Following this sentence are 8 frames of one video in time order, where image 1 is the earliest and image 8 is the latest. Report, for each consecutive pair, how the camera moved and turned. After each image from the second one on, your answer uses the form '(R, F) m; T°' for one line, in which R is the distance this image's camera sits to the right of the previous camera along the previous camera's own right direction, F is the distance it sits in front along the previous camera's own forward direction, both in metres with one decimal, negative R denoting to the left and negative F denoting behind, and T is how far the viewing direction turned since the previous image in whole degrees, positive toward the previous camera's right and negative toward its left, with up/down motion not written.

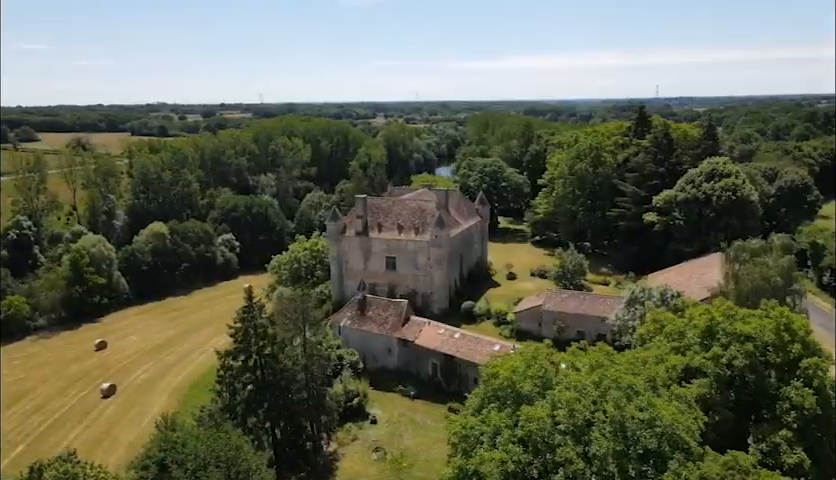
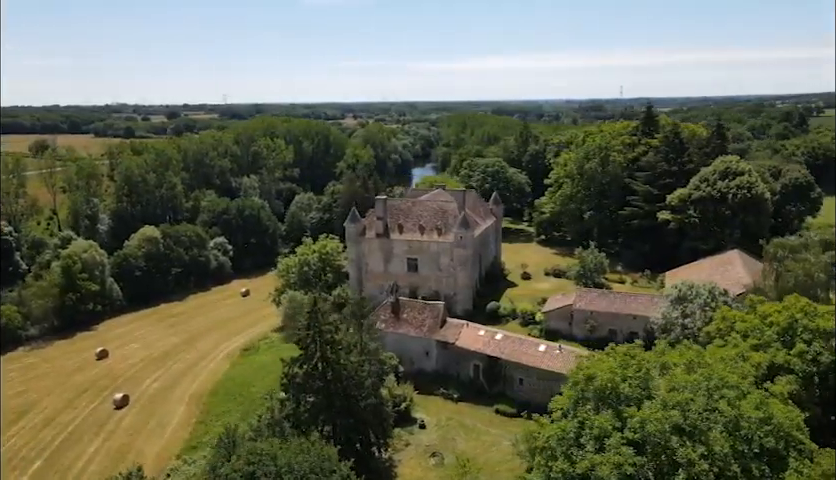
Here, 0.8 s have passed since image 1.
(-4.0, +0.5) m; +3°
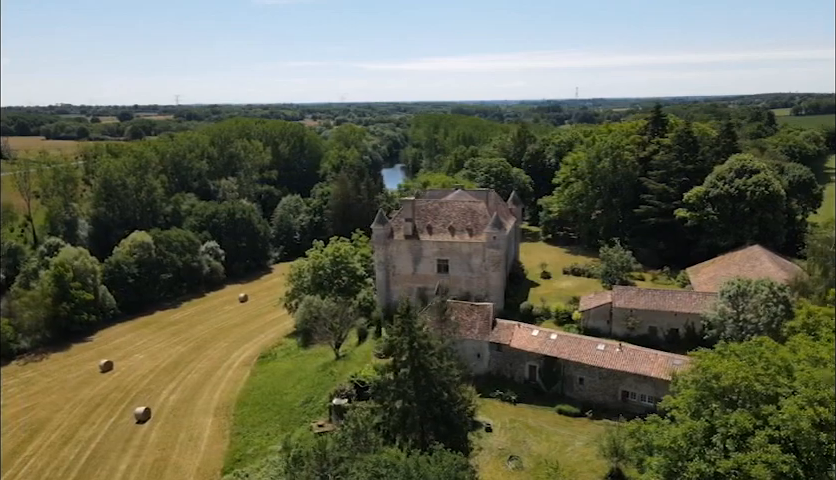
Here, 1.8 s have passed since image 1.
(-5.2, +0.7) m; +4°
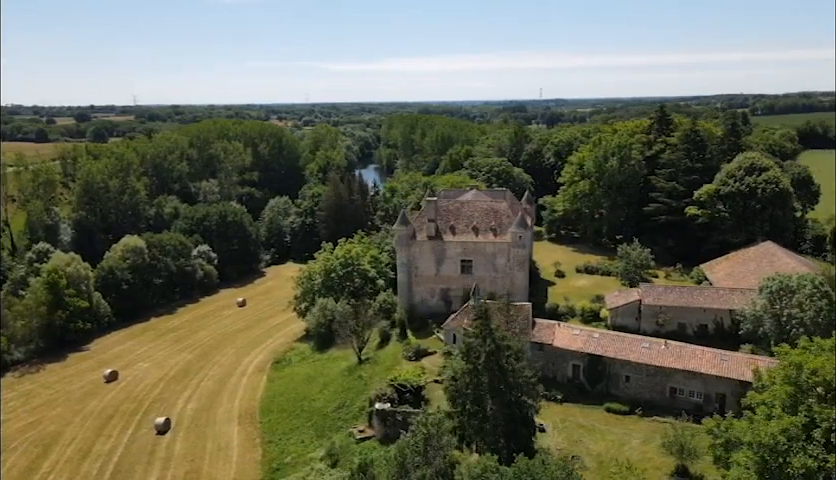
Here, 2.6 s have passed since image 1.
(-4.2, +0.5) m; +3°
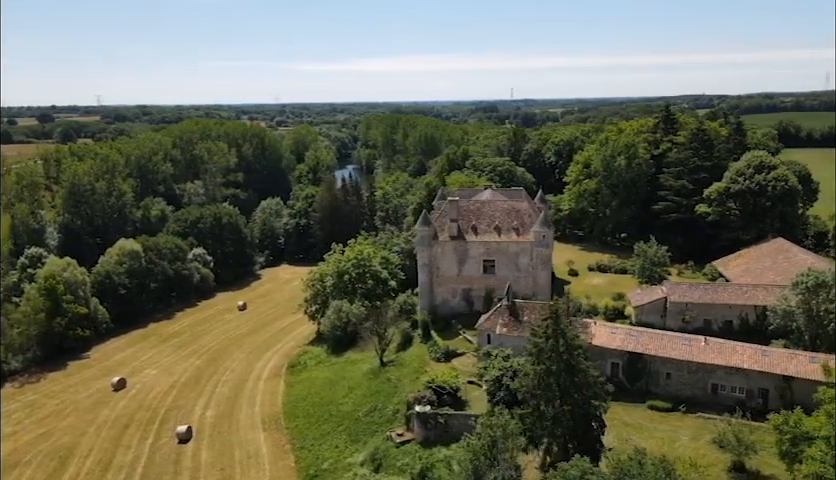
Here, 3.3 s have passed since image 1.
(-3.6, +0.5) m; +3°
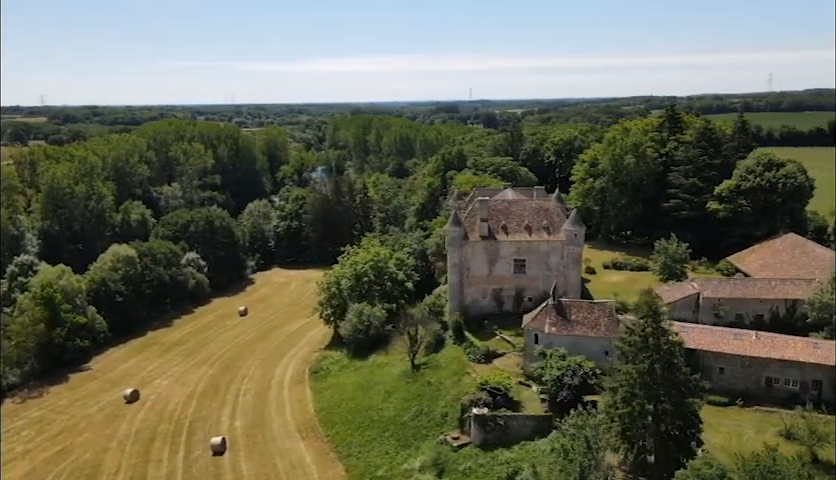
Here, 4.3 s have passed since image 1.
(-5.1, +0.7) m; +4°
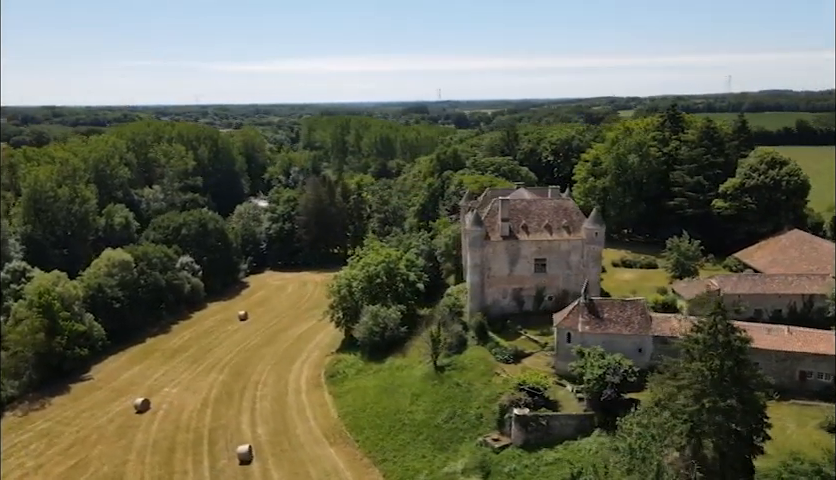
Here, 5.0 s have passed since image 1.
(-3.7, +0.5) m; +3°
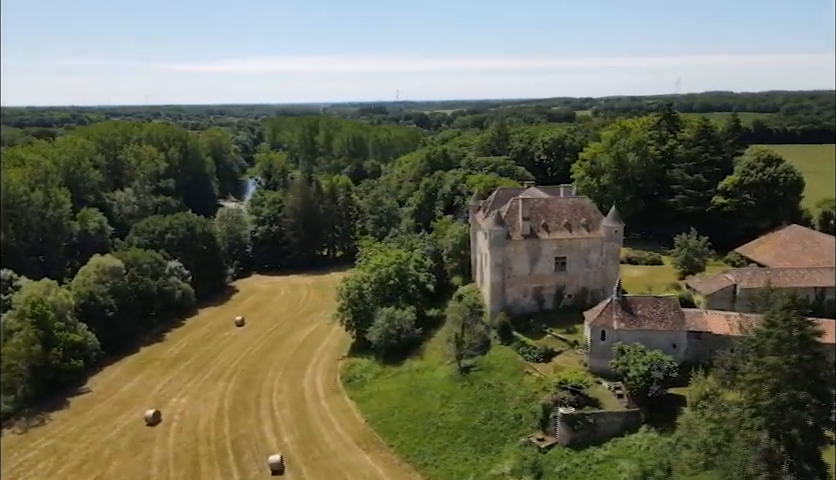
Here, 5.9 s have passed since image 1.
(-4.5, +0.7) m; +4°
